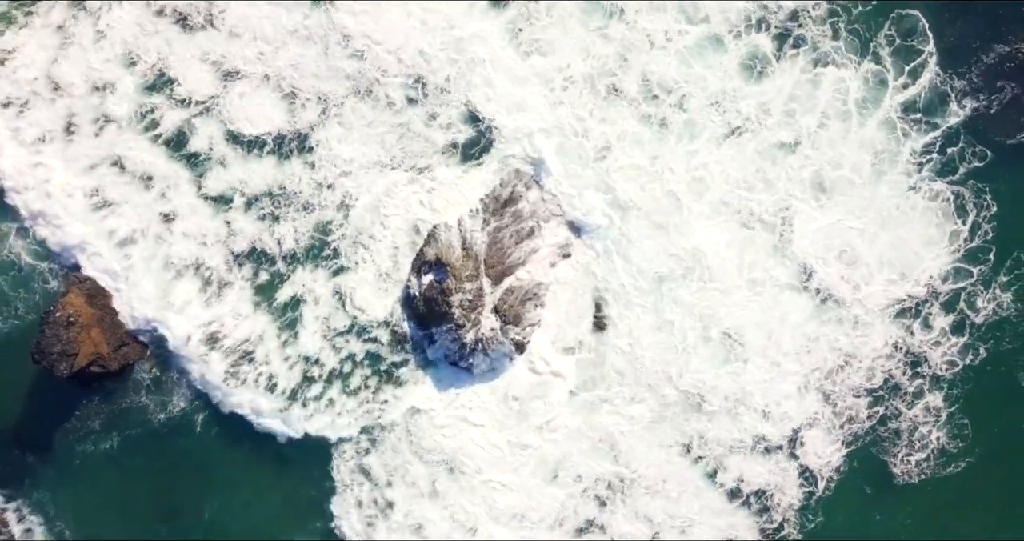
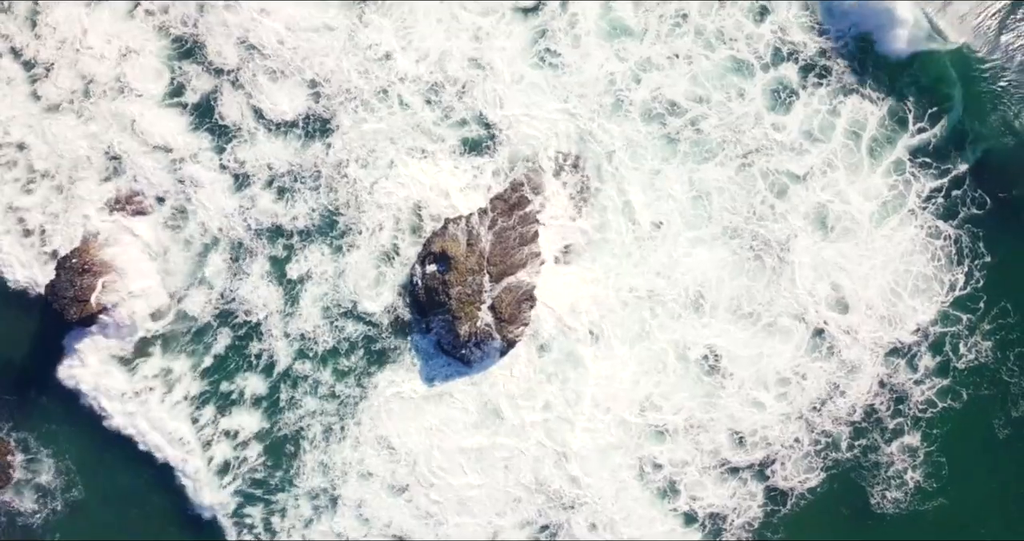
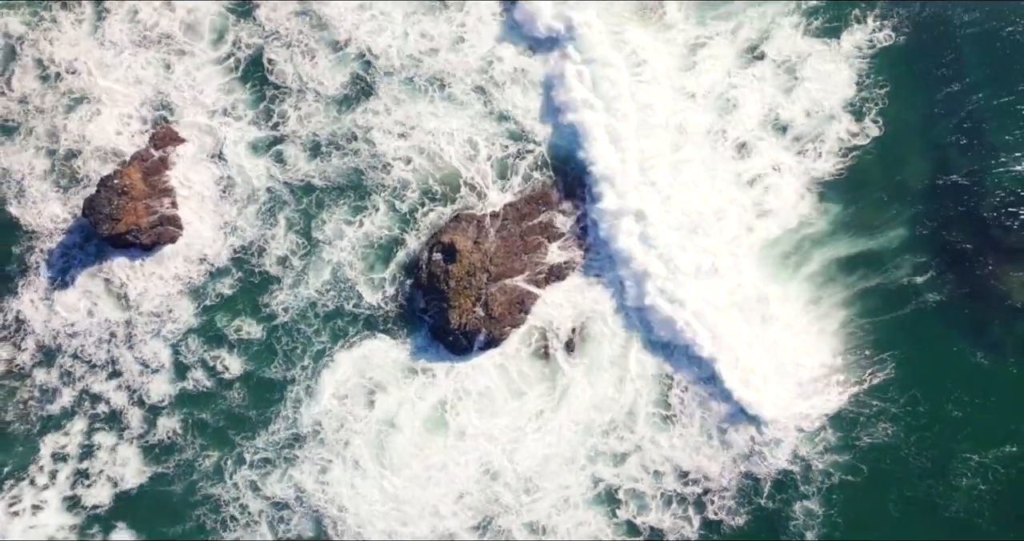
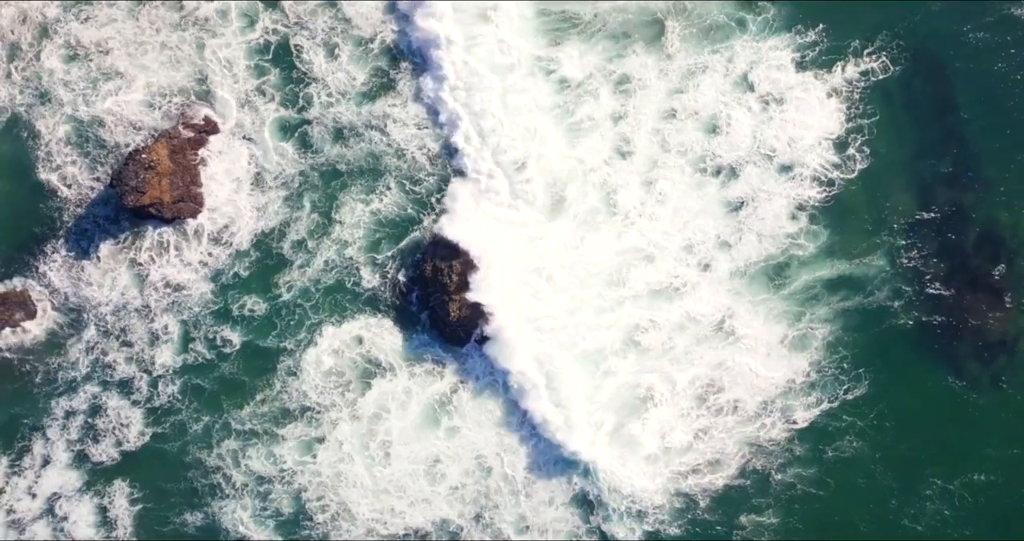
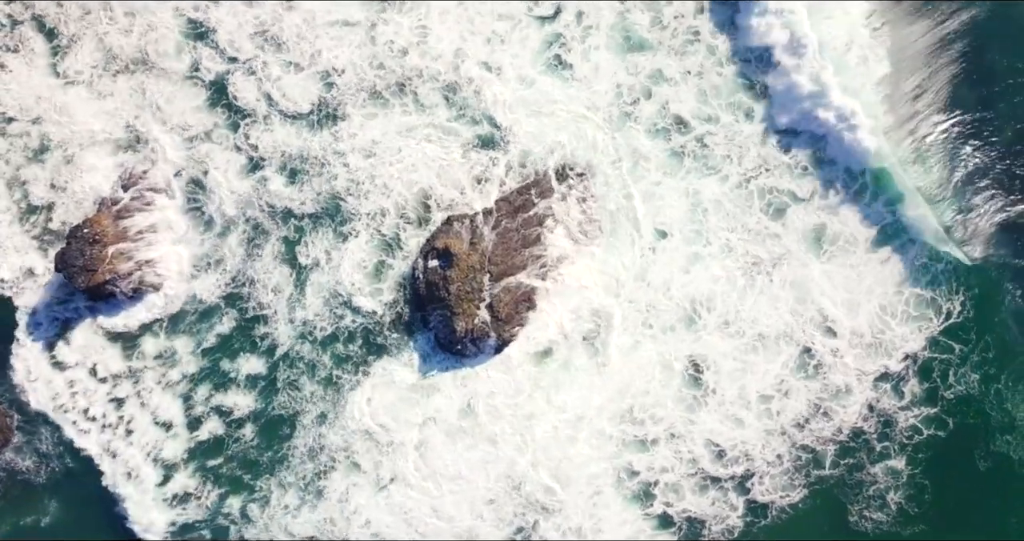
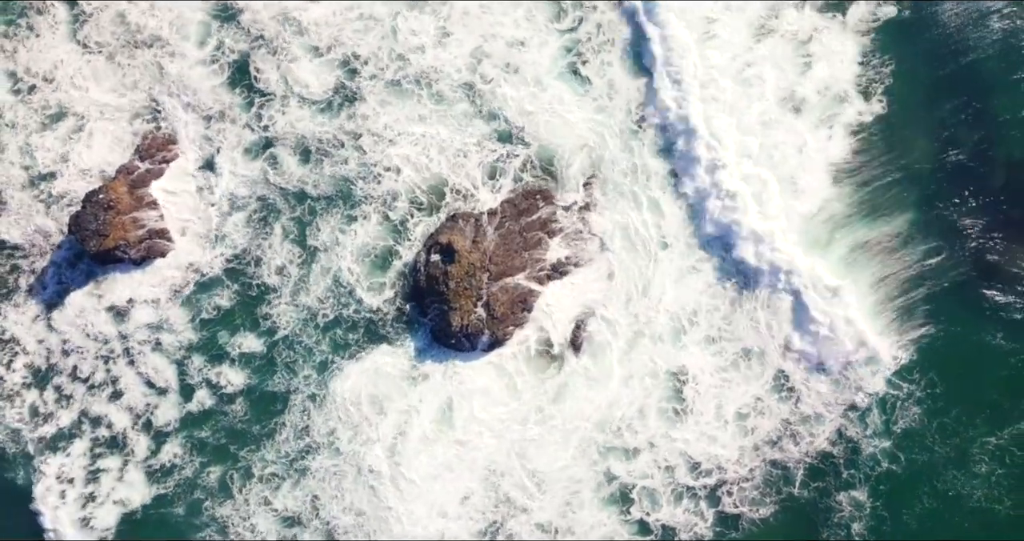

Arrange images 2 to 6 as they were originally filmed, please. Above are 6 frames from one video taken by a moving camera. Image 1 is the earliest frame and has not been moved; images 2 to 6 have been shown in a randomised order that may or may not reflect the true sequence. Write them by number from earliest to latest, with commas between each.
2, 5, 6, 3, 4
